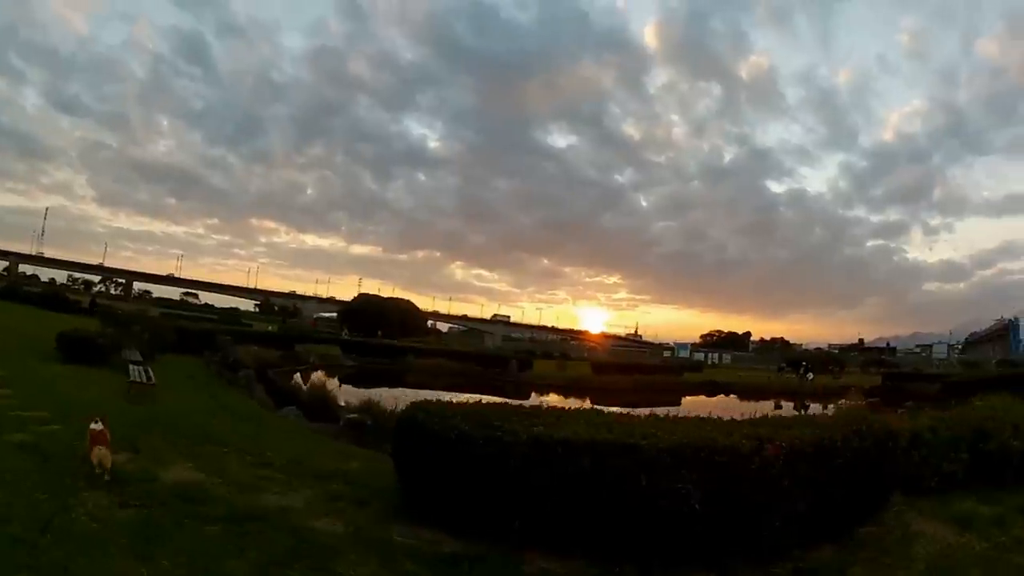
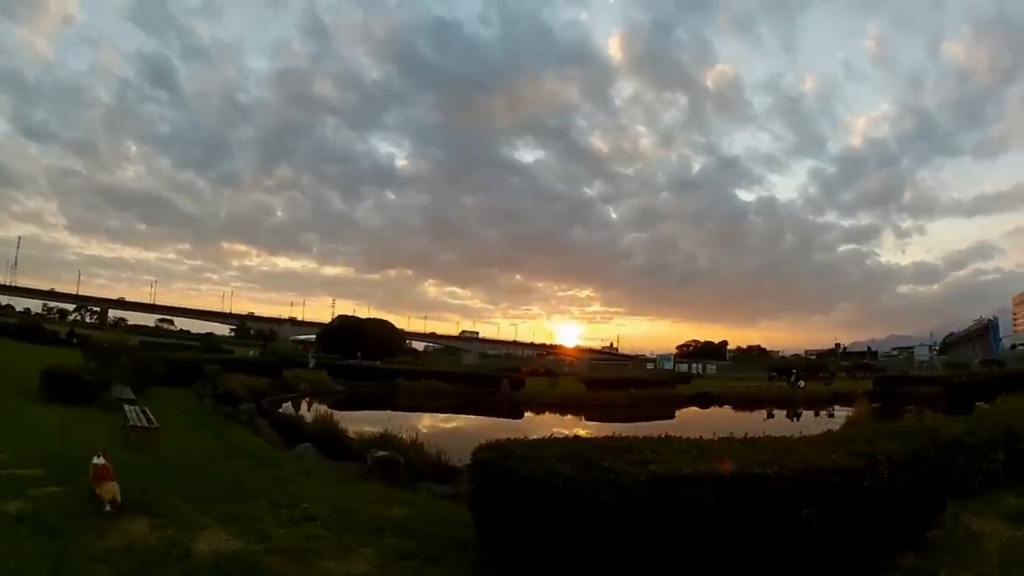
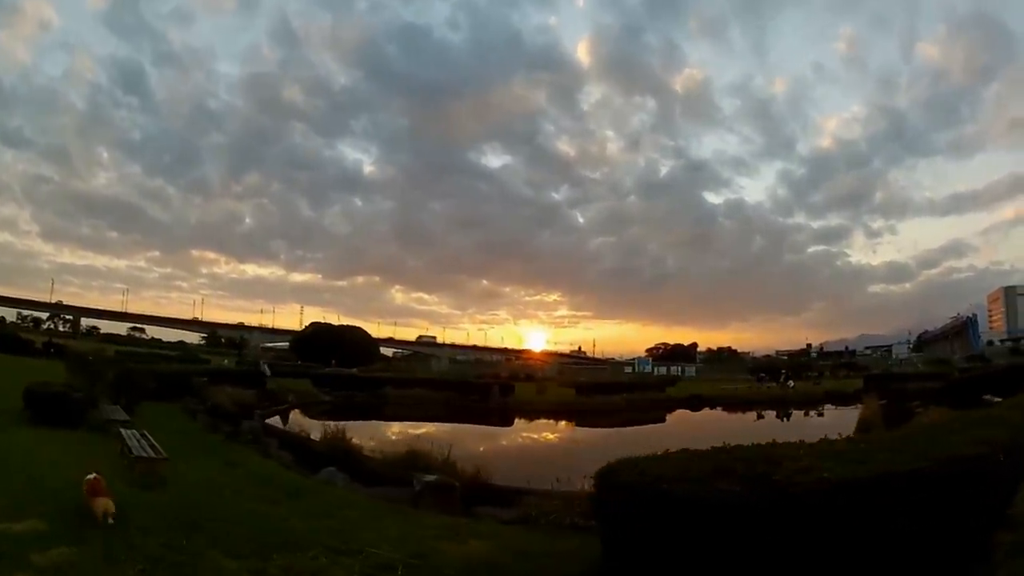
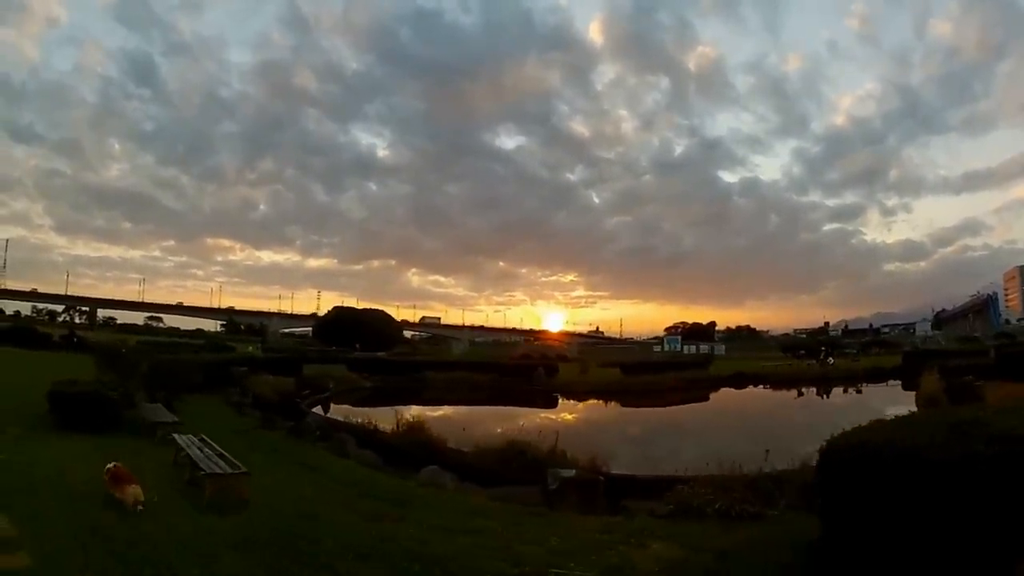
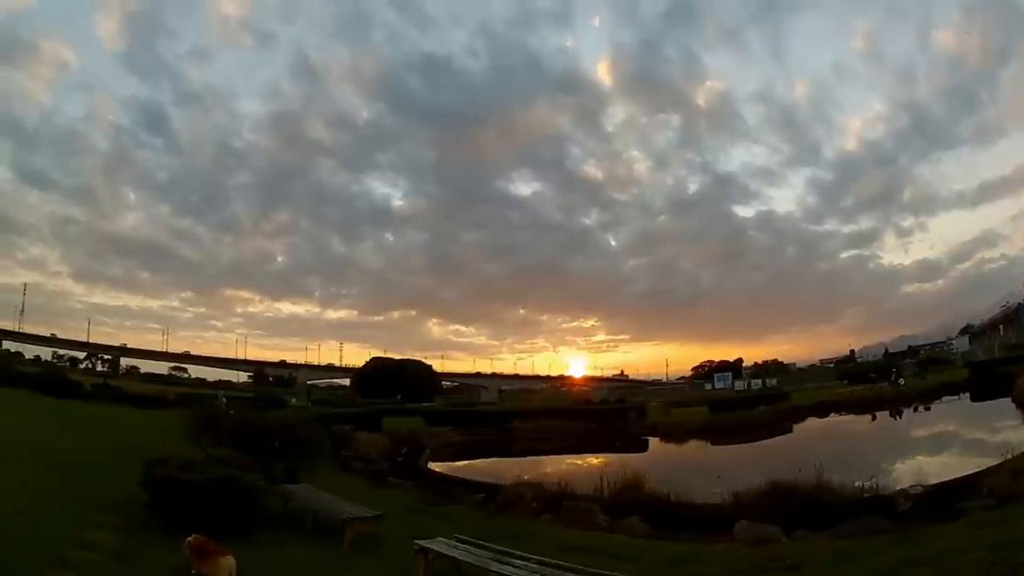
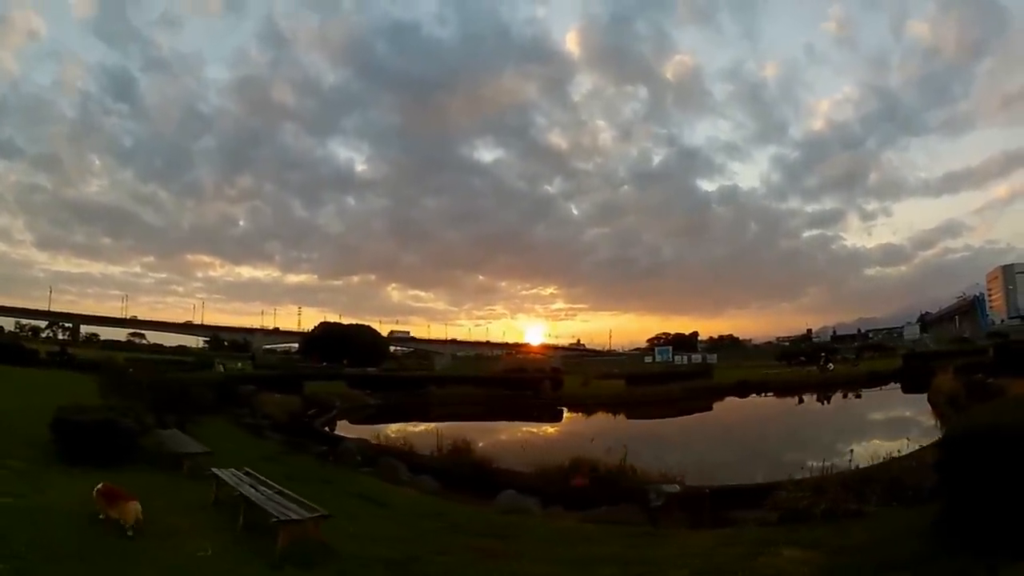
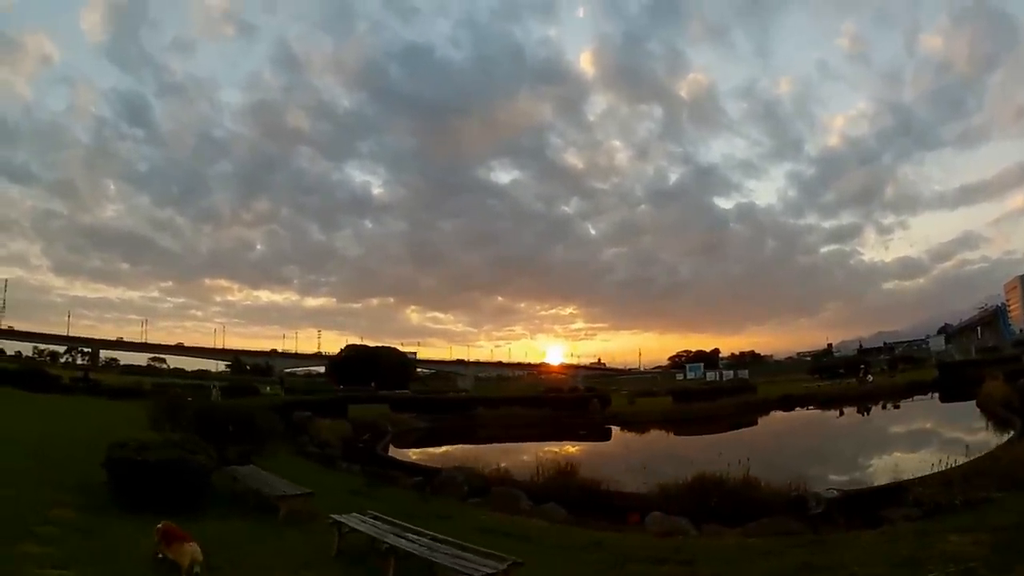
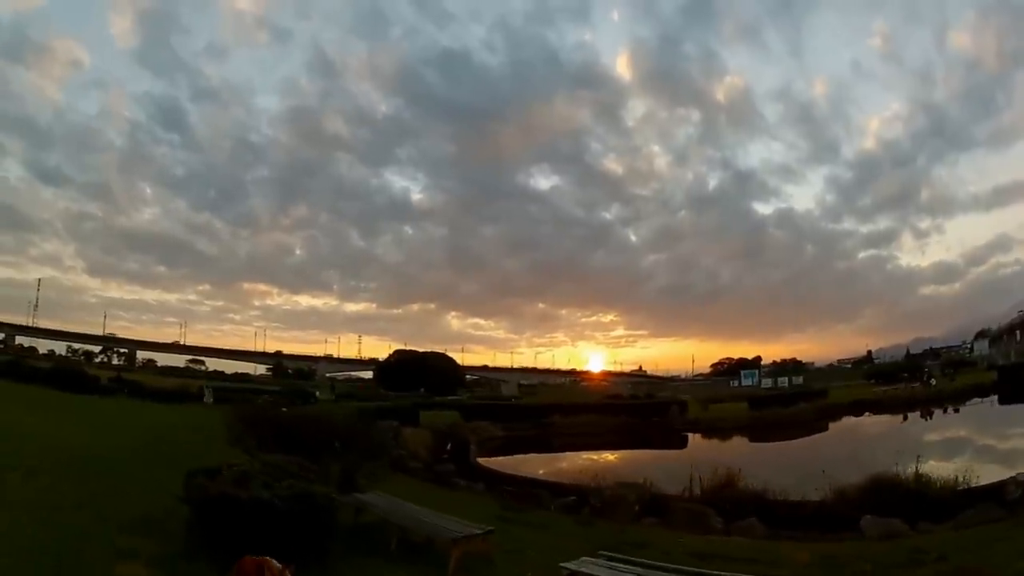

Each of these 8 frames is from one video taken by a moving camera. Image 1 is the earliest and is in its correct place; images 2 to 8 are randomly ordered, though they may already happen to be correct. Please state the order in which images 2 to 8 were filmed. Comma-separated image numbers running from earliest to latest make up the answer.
2, 3, 4, 6, 7, 5, 8
